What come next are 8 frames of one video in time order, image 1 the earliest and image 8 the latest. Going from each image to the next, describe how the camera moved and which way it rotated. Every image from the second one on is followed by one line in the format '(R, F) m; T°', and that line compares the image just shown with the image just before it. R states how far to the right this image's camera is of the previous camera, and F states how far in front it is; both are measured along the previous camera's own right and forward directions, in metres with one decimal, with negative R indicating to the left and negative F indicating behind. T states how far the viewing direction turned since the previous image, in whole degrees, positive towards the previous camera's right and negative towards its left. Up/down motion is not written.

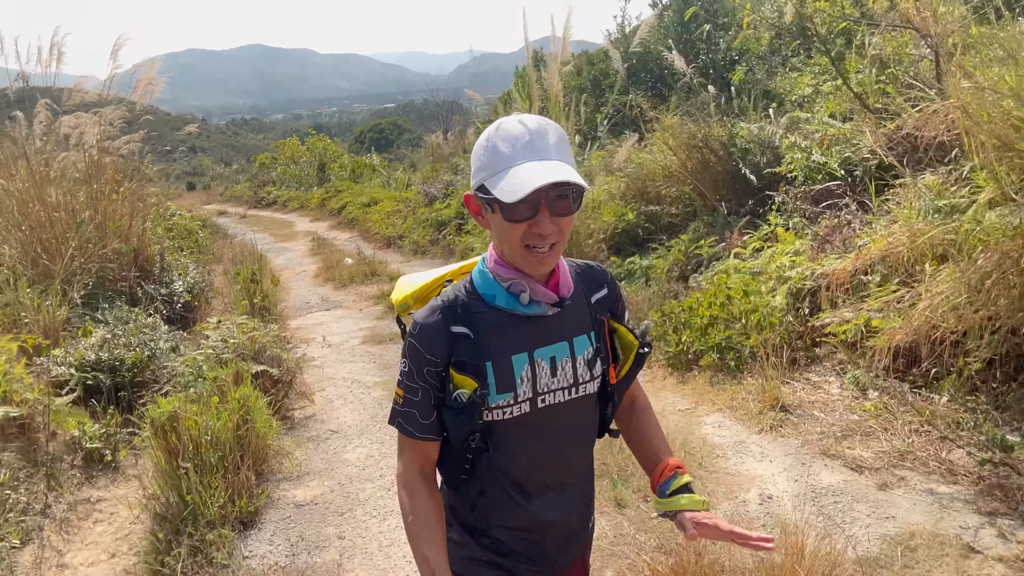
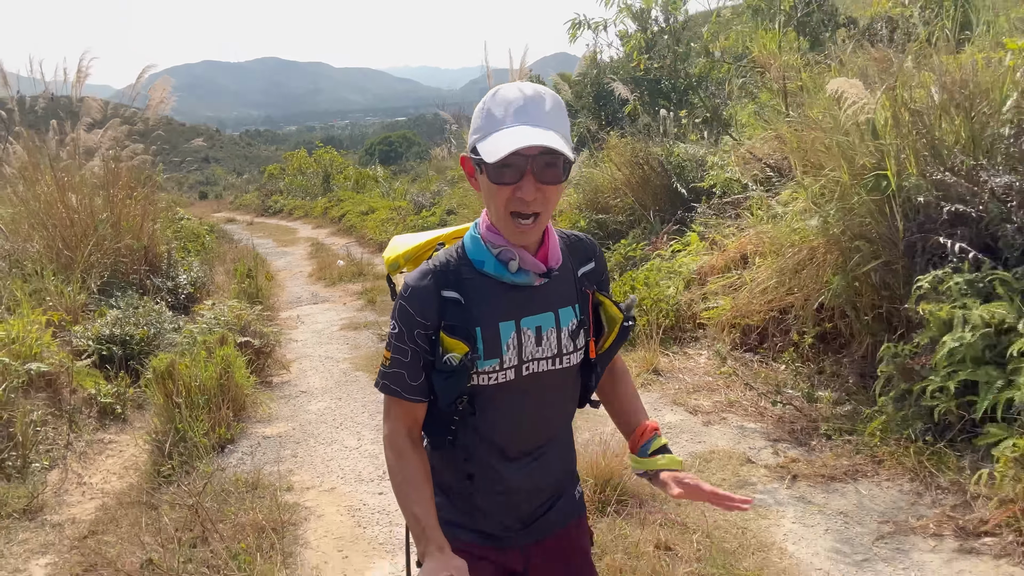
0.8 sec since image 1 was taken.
(+0.5, -0.9) m; -1°
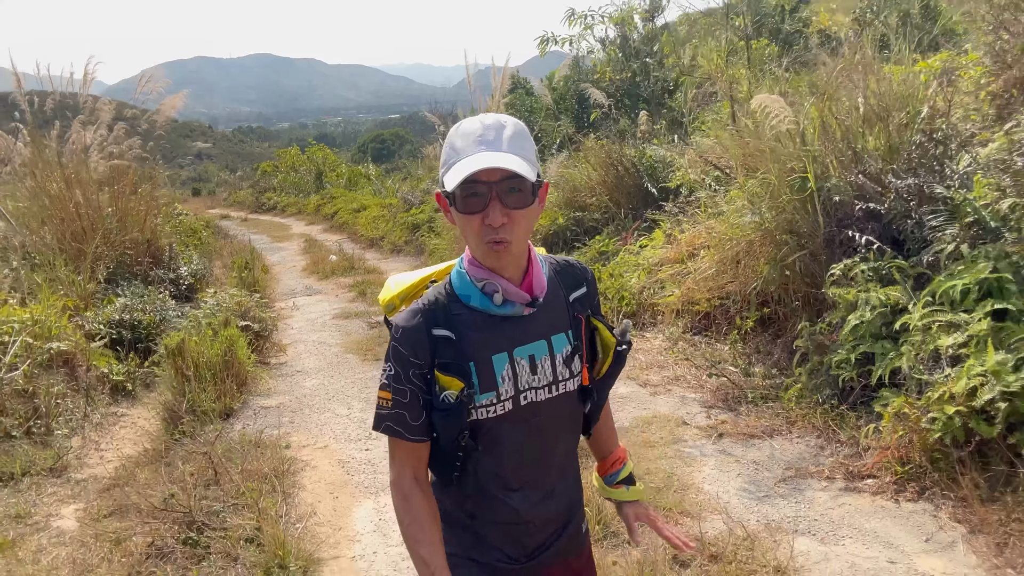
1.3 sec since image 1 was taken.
(+0.1, -0.5) m; +1°
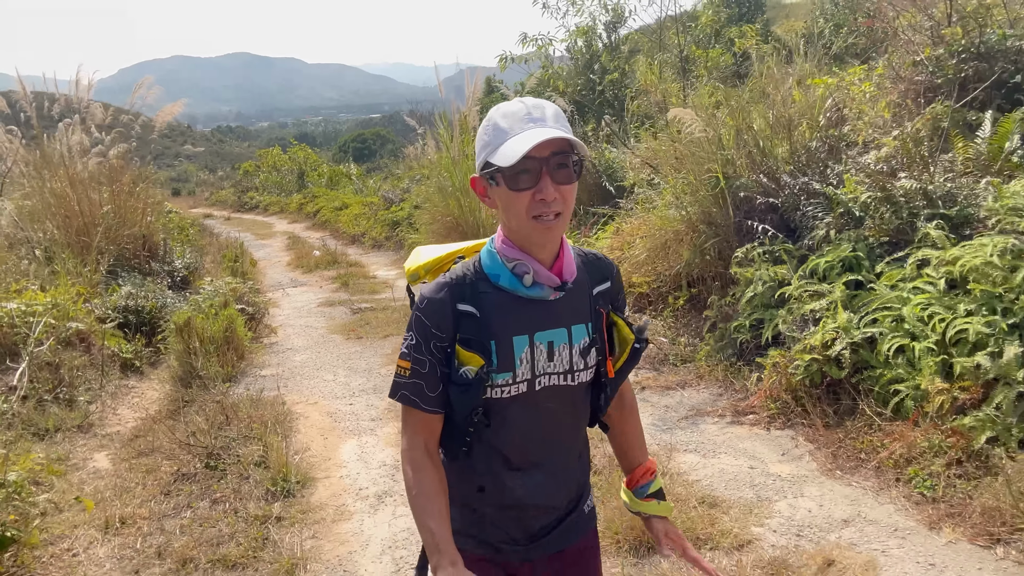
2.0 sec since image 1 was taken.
(+0.1, -0.8) m; +1°
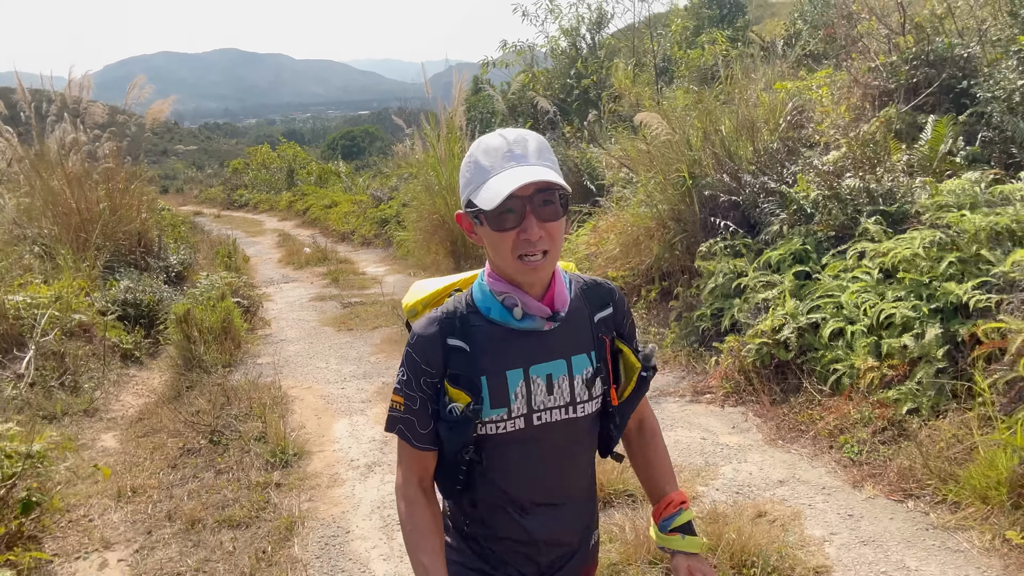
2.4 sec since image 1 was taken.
(+0.1, -0.3) m; +1°
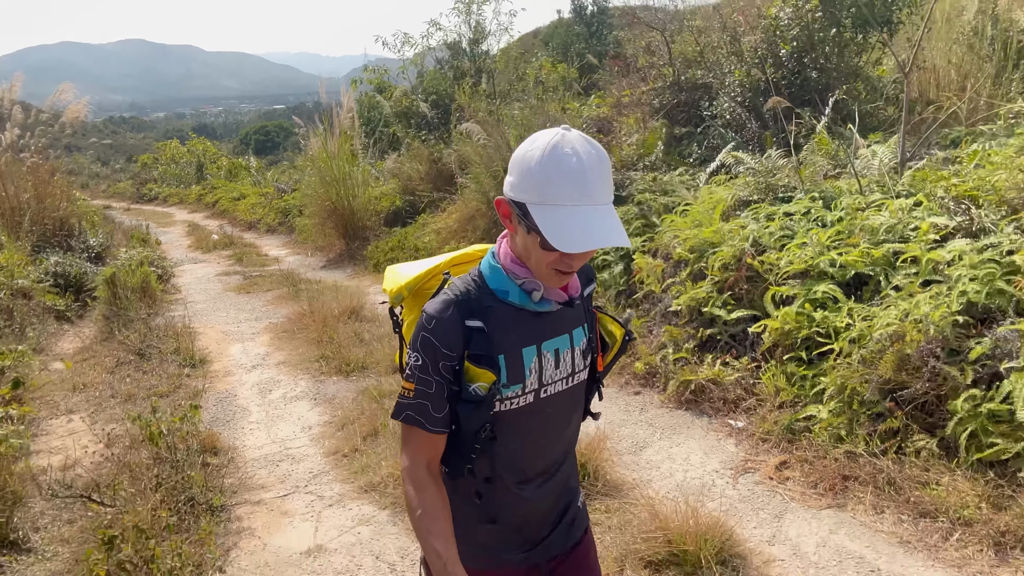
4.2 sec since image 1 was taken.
(+0.6, -1.9) m; +6°
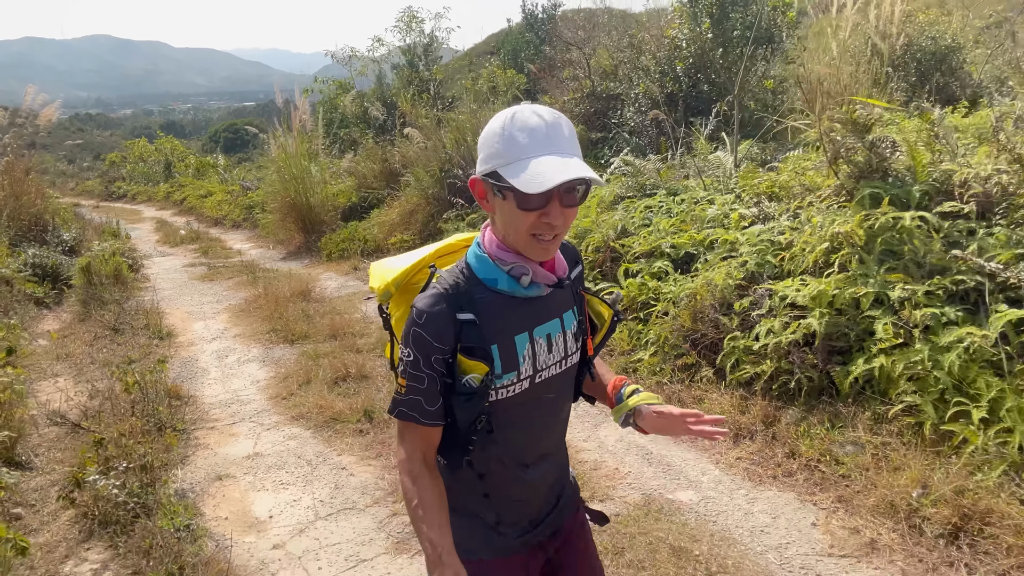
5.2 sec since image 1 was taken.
(+0.5, -1.0) m; +2°
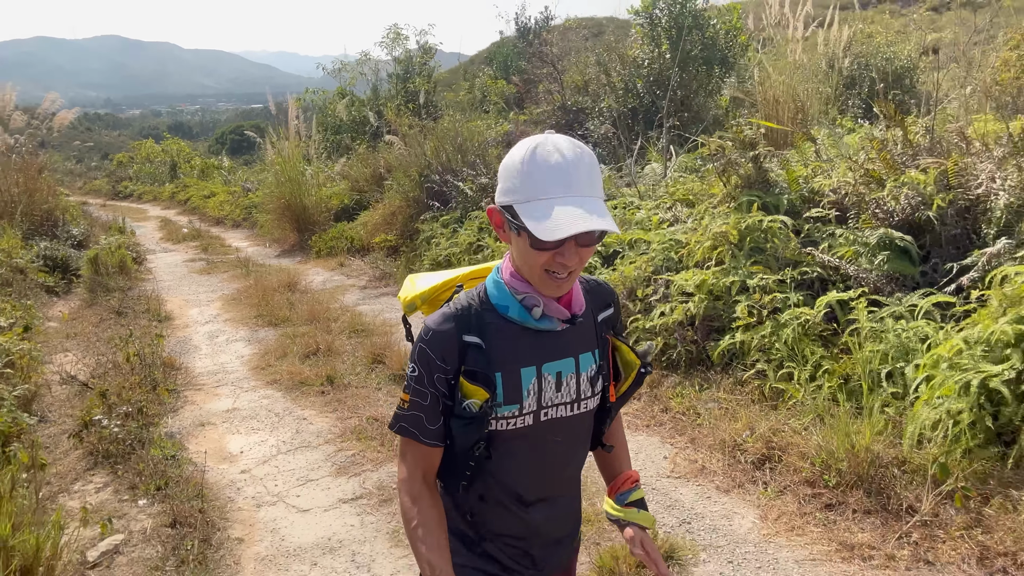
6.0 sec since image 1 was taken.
(+0.4, -0.8) m; 0°
